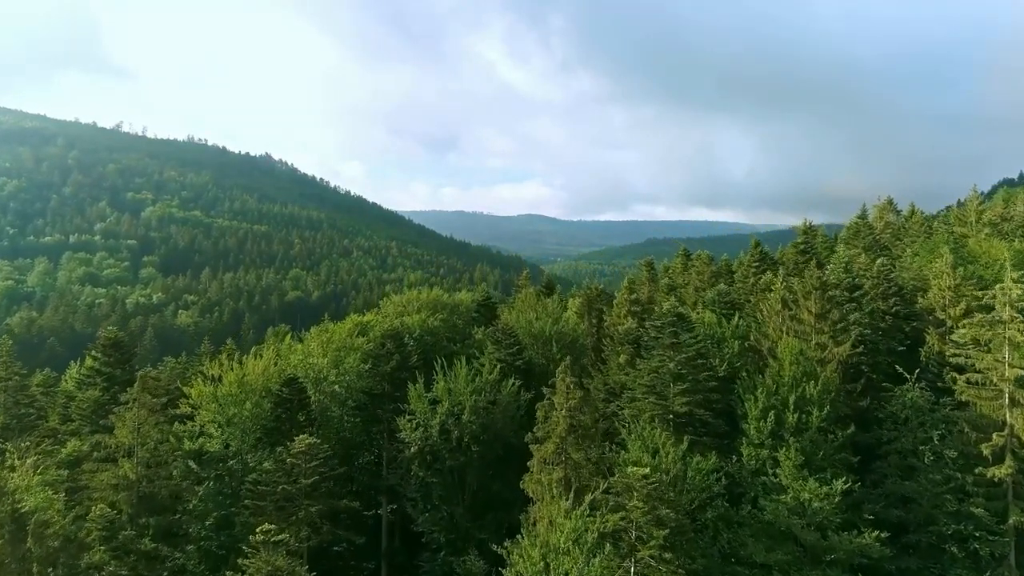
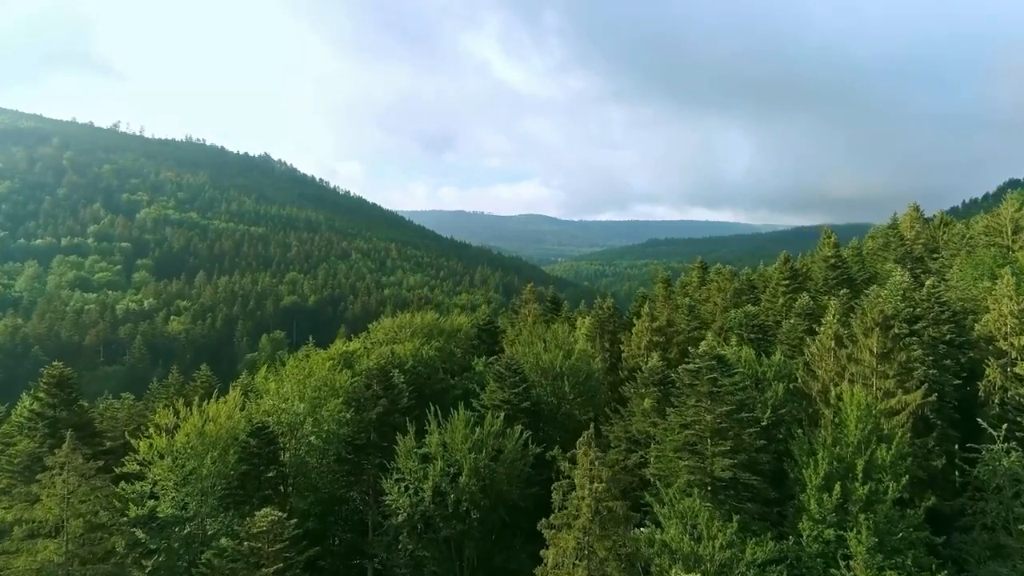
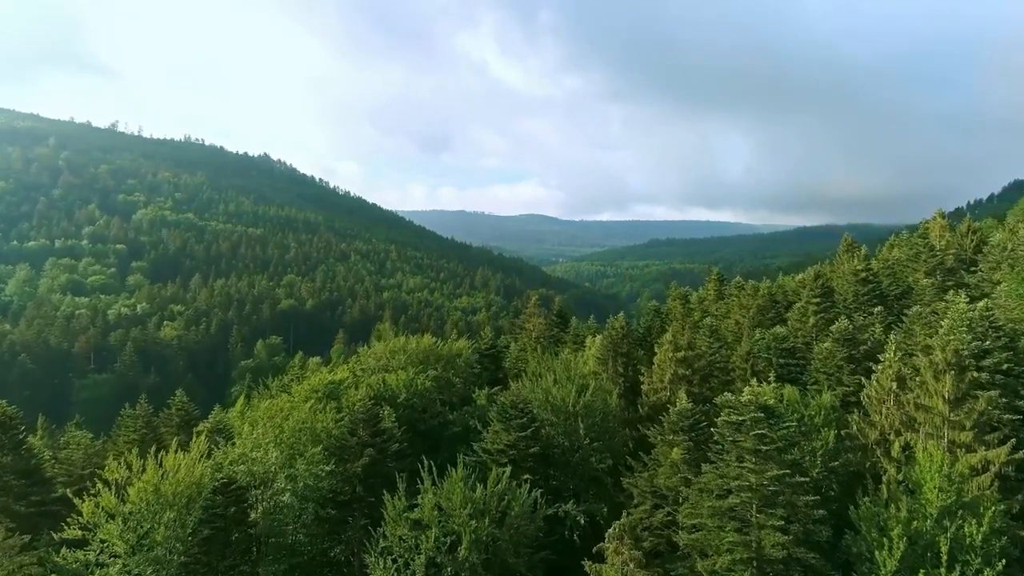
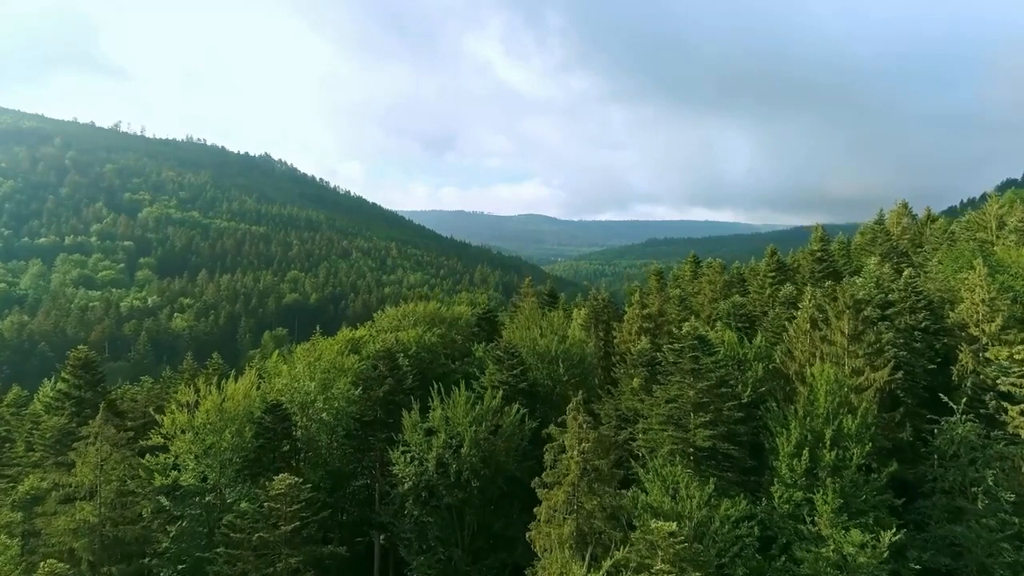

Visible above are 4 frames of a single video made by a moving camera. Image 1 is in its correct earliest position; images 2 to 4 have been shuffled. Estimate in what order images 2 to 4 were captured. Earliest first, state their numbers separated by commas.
4, 2, 3
